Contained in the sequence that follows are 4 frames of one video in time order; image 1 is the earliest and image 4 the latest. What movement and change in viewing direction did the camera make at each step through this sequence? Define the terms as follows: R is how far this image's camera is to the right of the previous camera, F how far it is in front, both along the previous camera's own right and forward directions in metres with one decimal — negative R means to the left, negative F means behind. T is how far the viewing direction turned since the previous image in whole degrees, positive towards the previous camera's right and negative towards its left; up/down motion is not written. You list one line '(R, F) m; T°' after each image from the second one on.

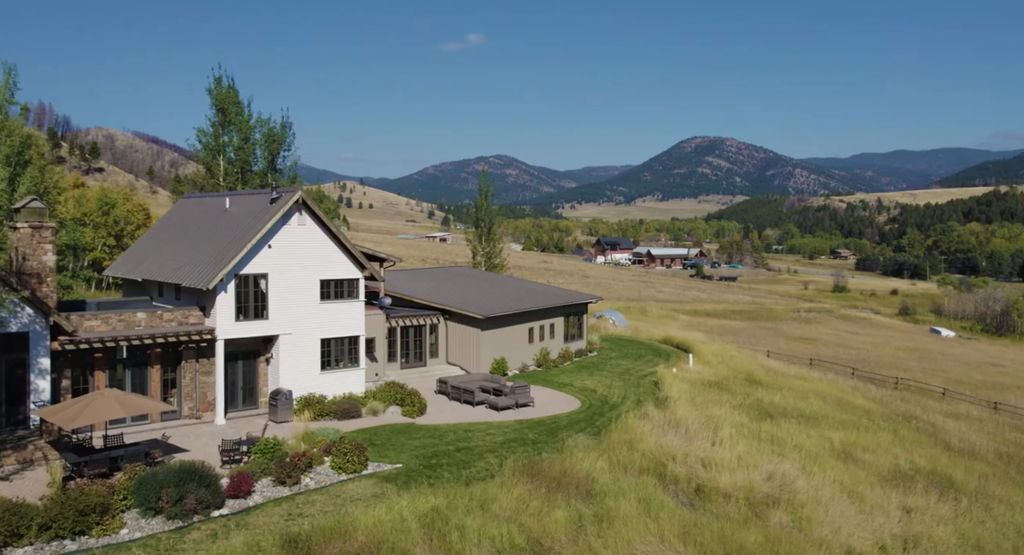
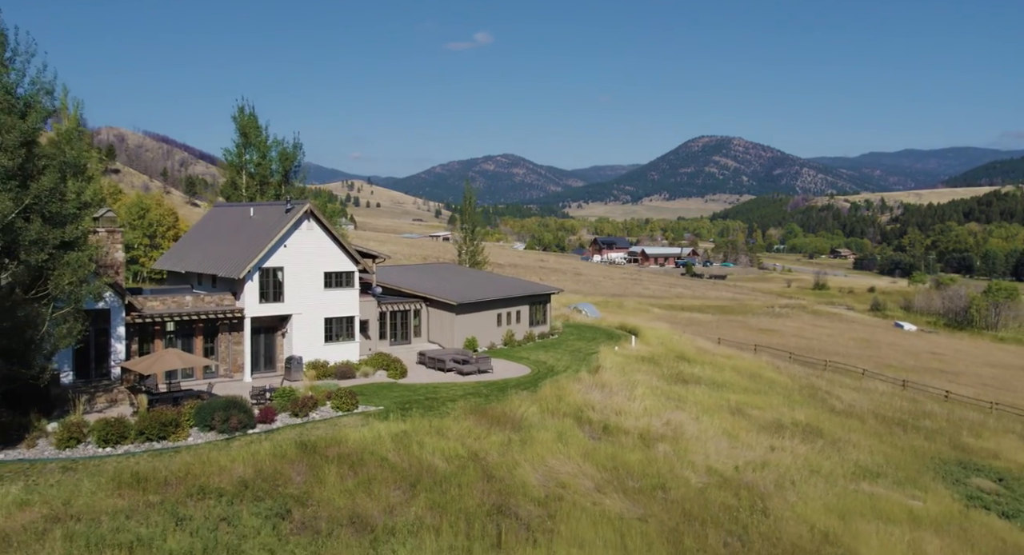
(+1.9, -6.7) m; -1°
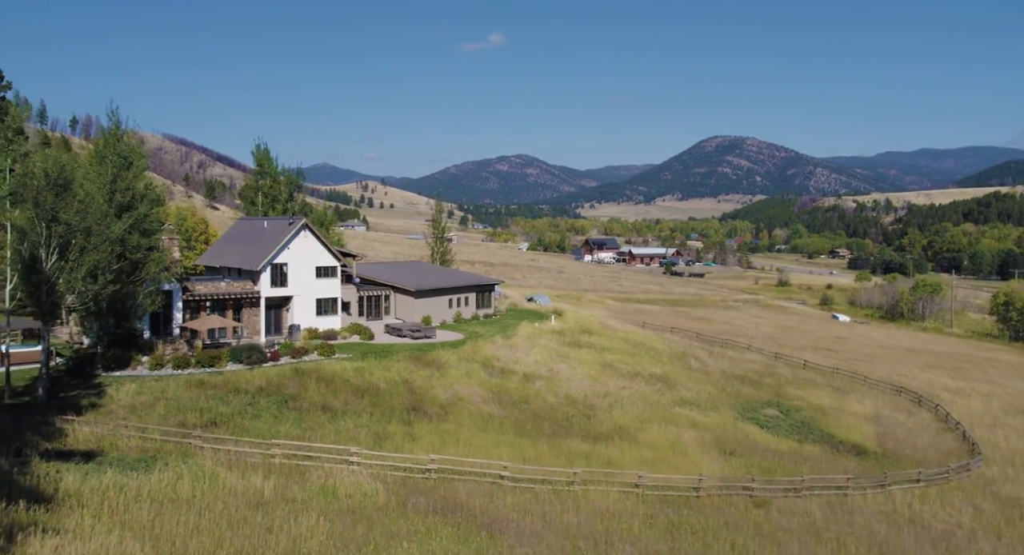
(+4.6, -12.9) m; -1°
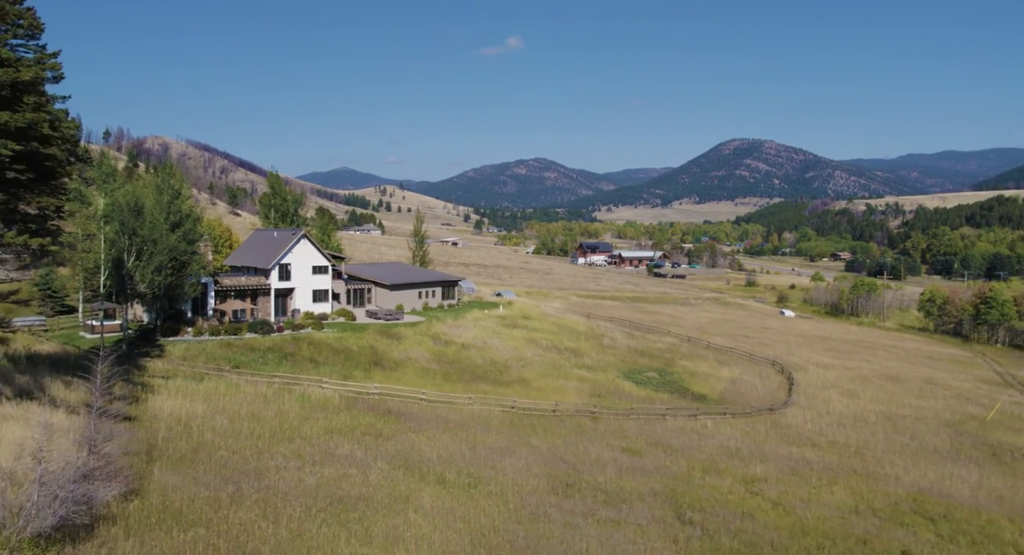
(+5.5, -14.1) m; -1°
